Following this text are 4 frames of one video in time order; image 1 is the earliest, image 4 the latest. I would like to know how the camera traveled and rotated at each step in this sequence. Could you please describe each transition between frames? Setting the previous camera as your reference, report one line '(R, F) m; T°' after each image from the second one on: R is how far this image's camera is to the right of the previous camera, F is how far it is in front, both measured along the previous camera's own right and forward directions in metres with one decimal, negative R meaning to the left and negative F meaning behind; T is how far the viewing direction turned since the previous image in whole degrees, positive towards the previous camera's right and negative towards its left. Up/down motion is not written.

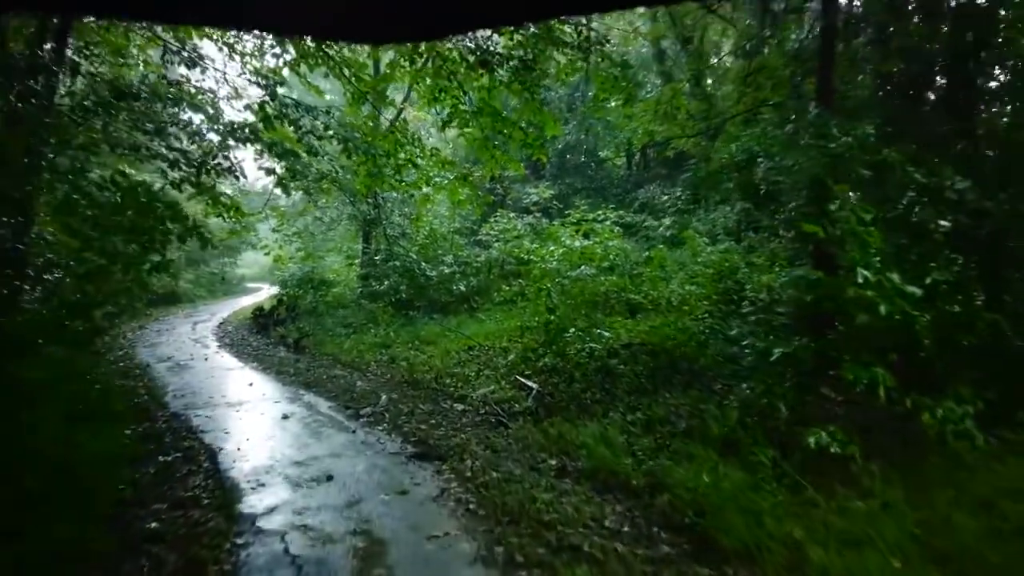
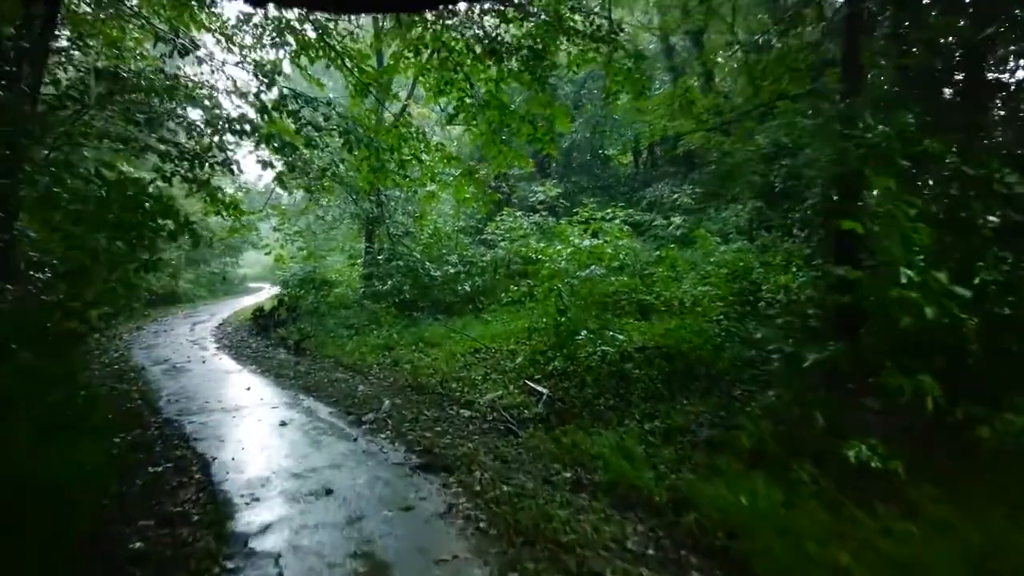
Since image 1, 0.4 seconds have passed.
(-0.1, +0.4) m; 0°
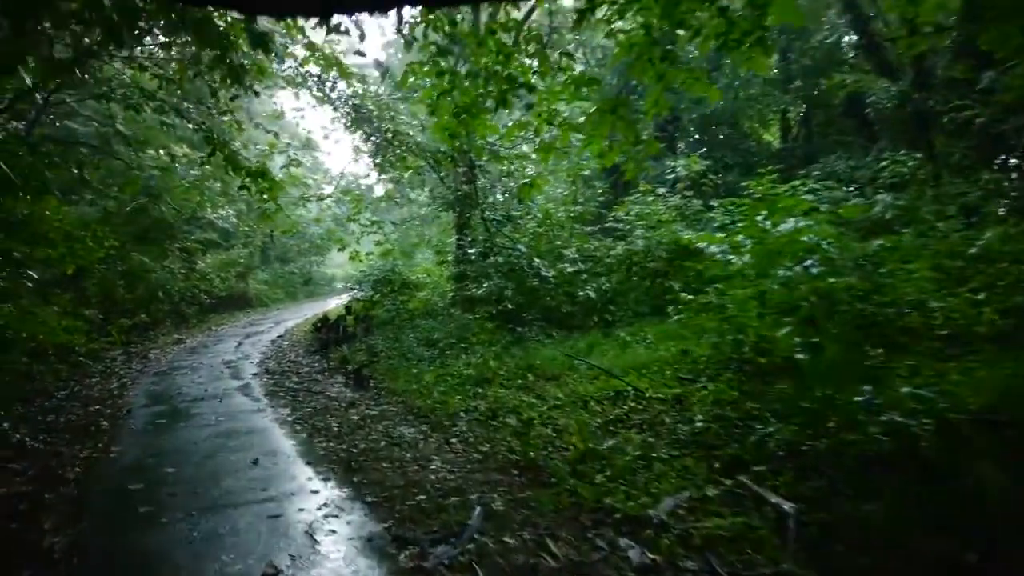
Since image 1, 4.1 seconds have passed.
(-0.6, +3.8) m; -7°
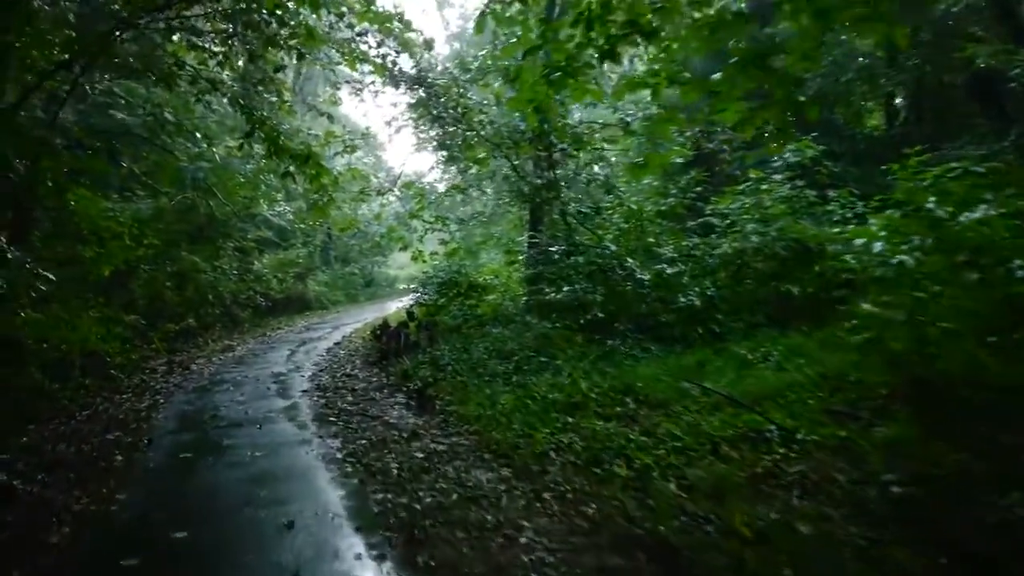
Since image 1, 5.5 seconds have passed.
(-0.3, +1.4) m; -5°
